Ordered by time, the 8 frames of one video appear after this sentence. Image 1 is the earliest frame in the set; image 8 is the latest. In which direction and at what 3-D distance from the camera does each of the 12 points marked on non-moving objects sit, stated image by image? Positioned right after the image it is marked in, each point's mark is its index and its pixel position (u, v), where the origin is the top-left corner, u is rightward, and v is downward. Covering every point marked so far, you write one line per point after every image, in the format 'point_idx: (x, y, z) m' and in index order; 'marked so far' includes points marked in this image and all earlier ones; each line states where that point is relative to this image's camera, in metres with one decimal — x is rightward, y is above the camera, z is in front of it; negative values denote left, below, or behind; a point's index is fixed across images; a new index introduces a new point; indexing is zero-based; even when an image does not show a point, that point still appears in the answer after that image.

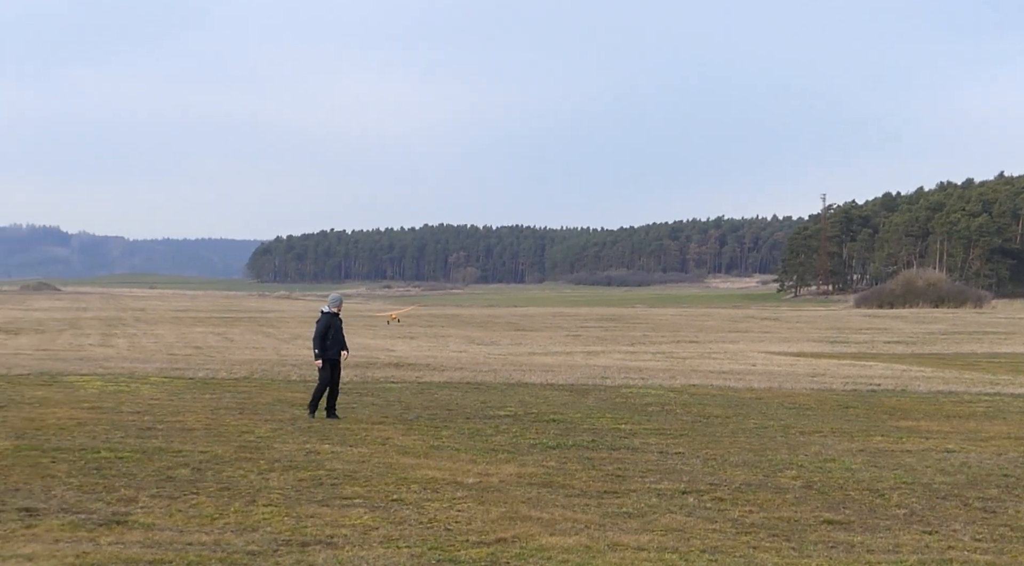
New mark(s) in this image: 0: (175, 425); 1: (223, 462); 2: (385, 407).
0: (-4.8, -2.0, +16.8) m
1: (-3.4, -2.1, +13.9) m
2: (-2.1, -2.0, +19.6) m
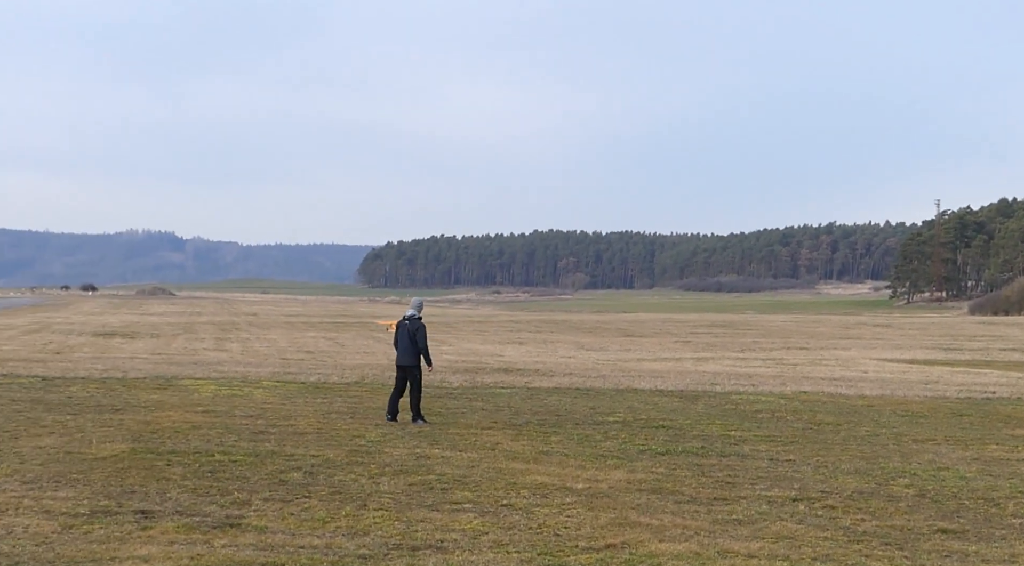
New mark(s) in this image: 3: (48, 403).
0: (-3.2, -2.1, +17.3) m
1: (-2.1, -2.2, +14.3) m
2: (-0.3, -2.1, +19.8) m
3: (-7.9, -2.0, +19.8) m
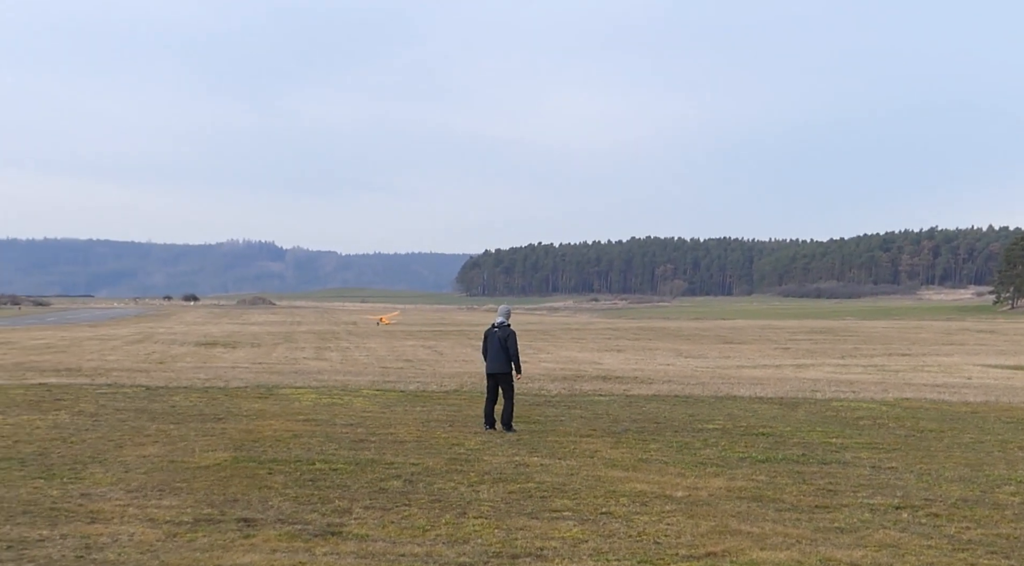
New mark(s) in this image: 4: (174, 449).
0: (-1.8, -2.3, +17.6) m
1: (-0.9, -2.3, +14.5) m
2: (+1.4, -2.3, +19.9) m
3: (-6.3, -2.2, +20.5) m
4: (-4.7, -2.3, +16.2) m
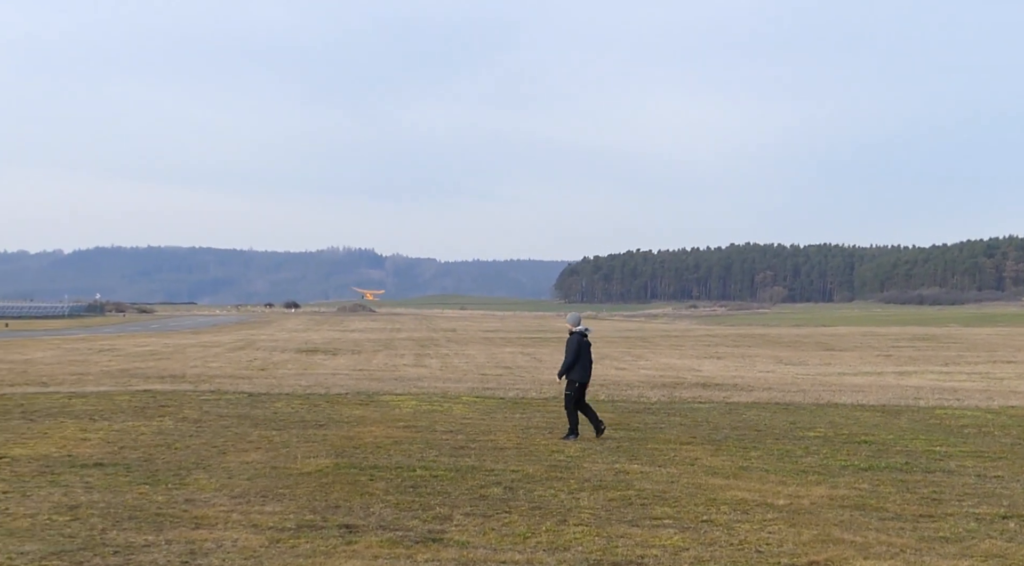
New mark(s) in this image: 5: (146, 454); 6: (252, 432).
0: (-0.3, -2.4, +17.8) m
1: (+0.3, -2.4, +14.7) m
2: (+3.0, -2.4, +19.9) m
3: (-4.6, -2.4, +21.1) m
4: (-3.3, -2.4, +16.6) m
5: (-5.3, -2.4, +16.8) m
6: (-4.2, -2.4, +19.1) m
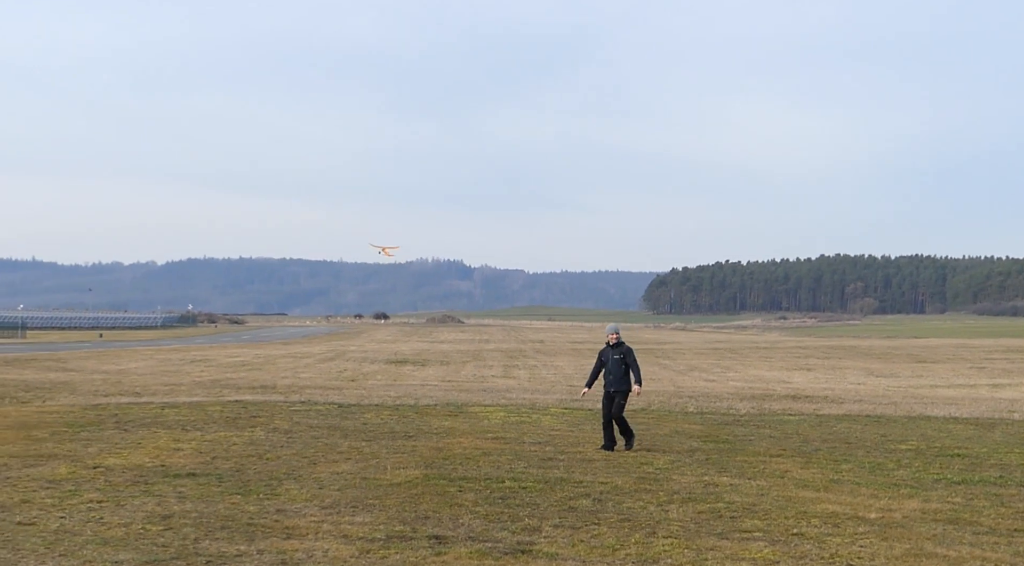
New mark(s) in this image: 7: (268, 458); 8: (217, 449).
0: (+1.0, -2.6, +18.0) m
1: (+1.4, -2.6, +14.8) m
2: (+4.5, -2.6, +19.8) m
3: (-3.0, -2.6, +21.6) m
4: (-2.1, -2.6, +17.0) m
5: (-4.0, -2.6, +17.3) m
6: (-2.8, -2.6, +19.5) m
7: (-3.7, -2.6, +17.8) m
8: (-4.7, -2.6, +18.8) m
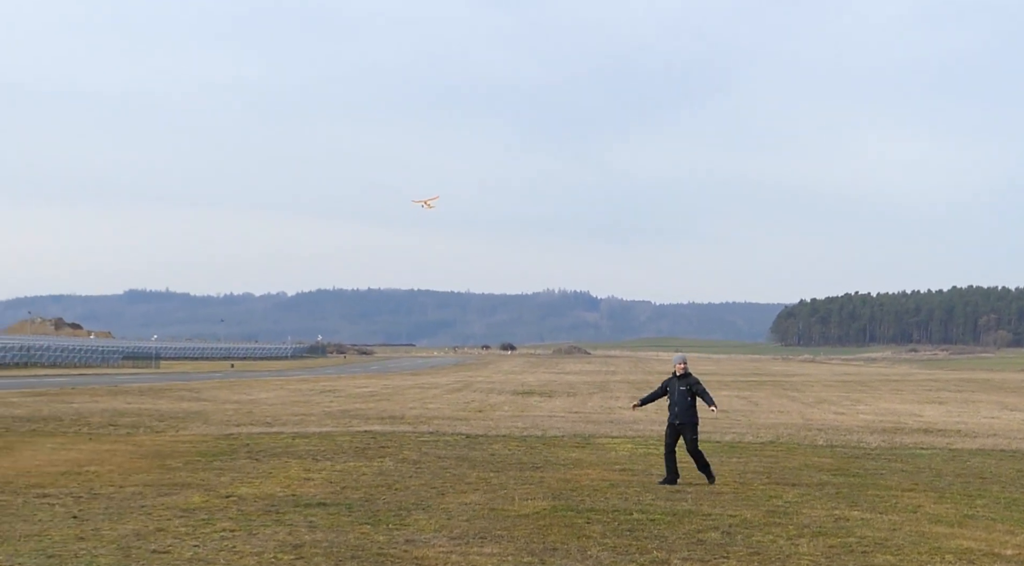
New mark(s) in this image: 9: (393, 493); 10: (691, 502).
0: (+2.9, -3.1, +18.2) m
1: (+3.0, -3.0, +15.0) m
2: (+6.6, -3.1, +19.6) m
3: (-0.7, -3.3, +22.1) m
4: (-0.2, -3.1, +17.5) m
5: (-2.1, -3.1, +18.0) m
6: (-0.7, -3.2, +20.1) m
7: (-1.7, -3.1, +18.5) m
8: (-2.6, -3.2, +19.5) m
9: (-1.8, -3.1, +18.1) m
10: (+2.5, -3.1, +16.9) m
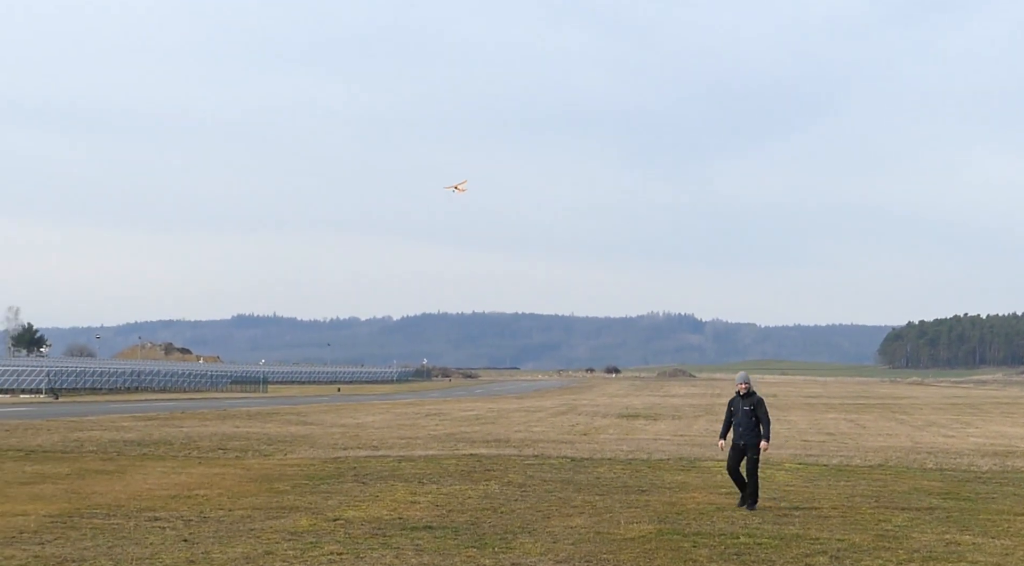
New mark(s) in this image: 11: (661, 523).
0: (+4.5, -3.4, +18.3) m
1: (+4.3, -3.3, +15.1) m
2: (+8.3, -3.5, +19.4) m
3: (+1.3, -3.7, +22.6) m
4: (+1.3, -3.5, +17.9) m
5: (-0.5, -3.5, +18.6) m
6: (+1.1, -3.6, +20.6) m
7: (-0.1, -3.6, +19.0) m
8: (-0.9, -3.6, +20.1) m
9: (-0.1, -3.5, +18.6) m
10: (+4.0, -3.4, +17.1) m
11: (+2.2, -3.4, +17.5) m
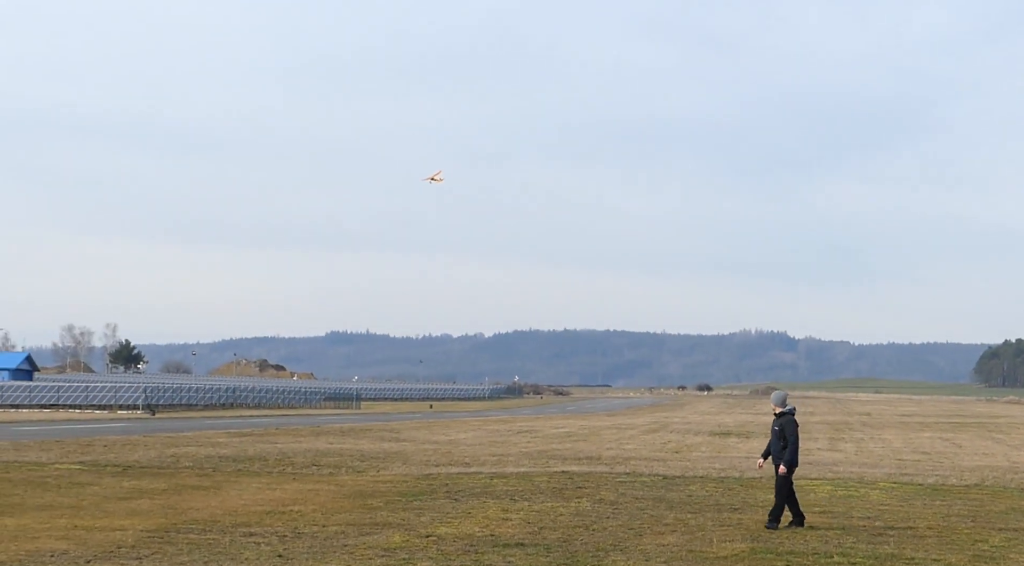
0: (+5.9, -3.8, +18.5) m
1: (+5.5, -3.6, +15.3) m
2: (+9.8, -3.8, +19.3) m
3: (+3.1, -4.1, +23.0) m
4: (+2.7, -3.8, +18.4) m
5: (+0.9, -3.9, +19.1) m
6: (+2.7, -4.0, +21.0) m
7: (+1.4, -3.9, +19.5) m
8: (+0.7, -4.0, +20.7) m
9: (+1.3, -3.9, +19.1) m
10: (+5.3, -3.7, +17.3) m
11: (+3.6, -3.7, +17.8) m
